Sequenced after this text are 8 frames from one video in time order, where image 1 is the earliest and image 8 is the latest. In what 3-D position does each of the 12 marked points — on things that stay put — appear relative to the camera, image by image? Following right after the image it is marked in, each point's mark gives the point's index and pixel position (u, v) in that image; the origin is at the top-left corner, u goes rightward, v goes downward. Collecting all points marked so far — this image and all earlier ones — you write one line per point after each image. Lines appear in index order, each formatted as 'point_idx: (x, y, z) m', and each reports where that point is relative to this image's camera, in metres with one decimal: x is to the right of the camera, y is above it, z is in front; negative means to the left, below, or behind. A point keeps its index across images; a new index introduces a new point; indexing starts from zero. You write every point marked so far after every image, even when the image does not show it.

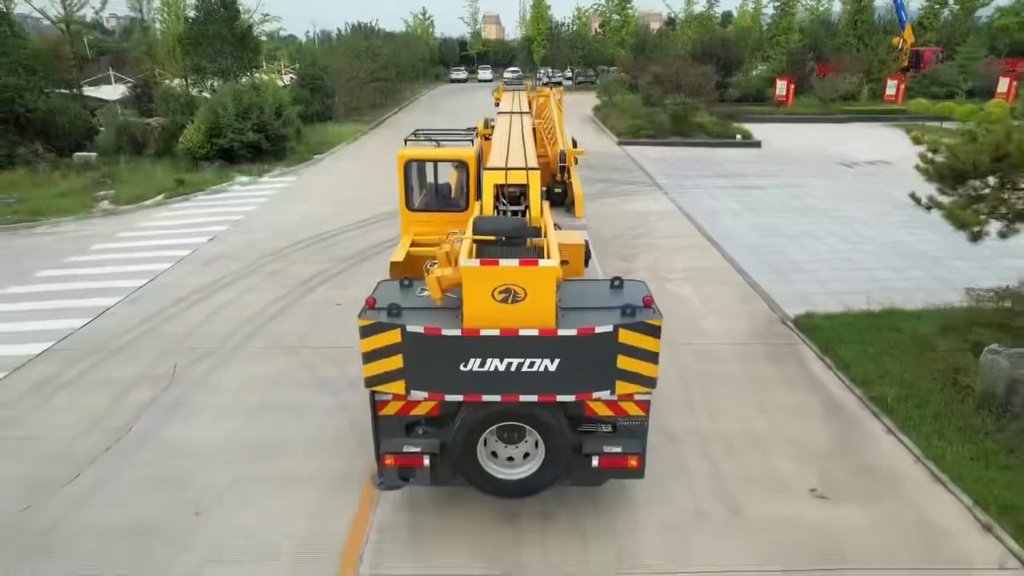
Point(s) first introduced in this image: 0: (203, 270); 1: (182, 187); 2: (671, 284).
0: (-4.9, +0.3, +10.7) m
1: (-7.7, +2.4, +15.9) m
2: (+2.3, 0.0, +9.9) m
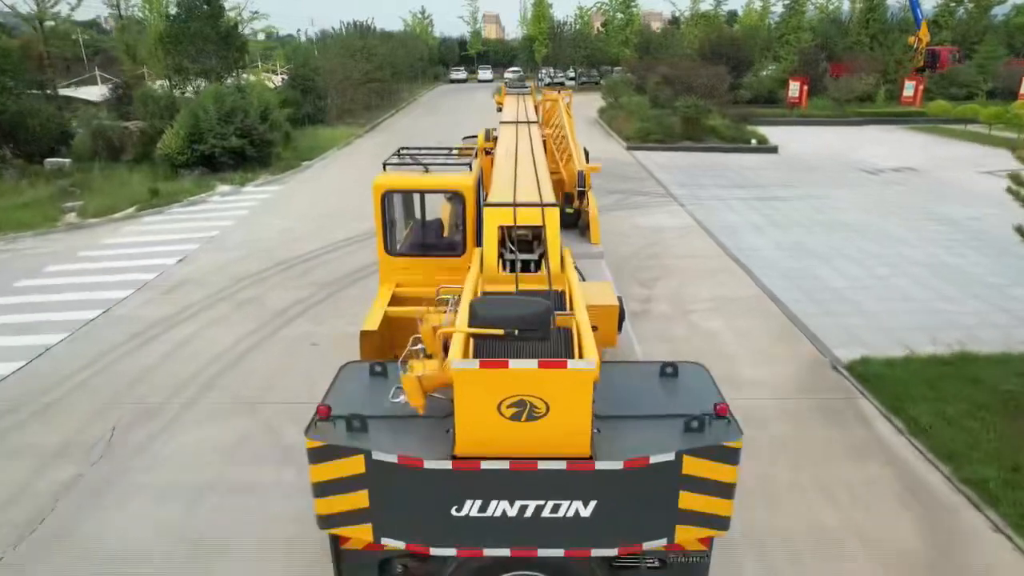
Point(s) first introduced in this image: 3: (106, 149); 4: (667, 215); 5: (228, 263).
0: (-4.8, -0.1, +9.4) m
1: (-7.7, +1.9, +14.7) m
2: (+2.4, -0.4, +8.6) m
3: (-10.6, +3.7, +17.8) m
4: (+3.0, +1.4, +13.1) m
5: (-4.5, +0.4, +10.7) m
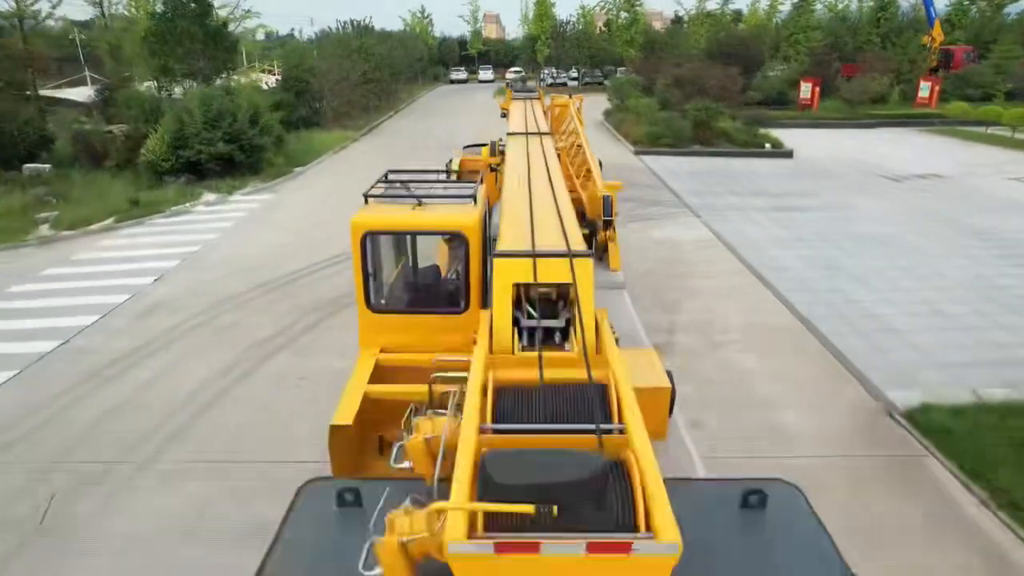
0: (-4.7, -0.5, +8.5) m
1: (-7.6, +1.6, +13.8) m
2: (+2.4, -0.7, +7.7) m
3: (-10.5, +3.3, +16.9) m
4: (+3.1, +1.0, +12.2) m
5: (-4.4, +0.1, +9.8) m
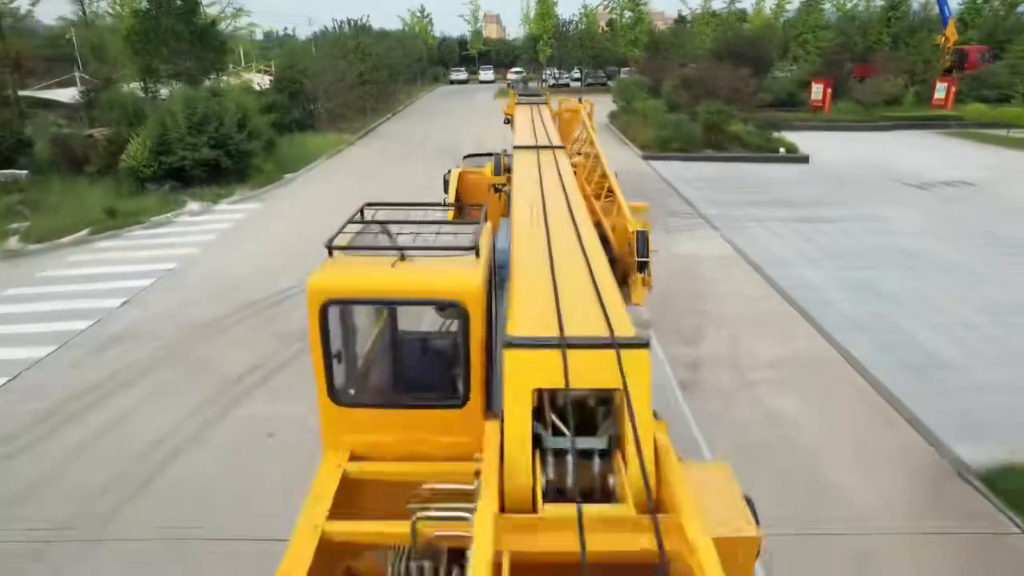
0: (-4.7, -0.8, +7.6) m
1: (-7.5, +1.3, +12.9) m
2: (+2.5, -1.0, +6.8) m
3: (-10.5, +3.0, +16.0) m
4: (+3.2, +0.7, +11.3) m
5: (-4.3, -0.2, +8.9) m
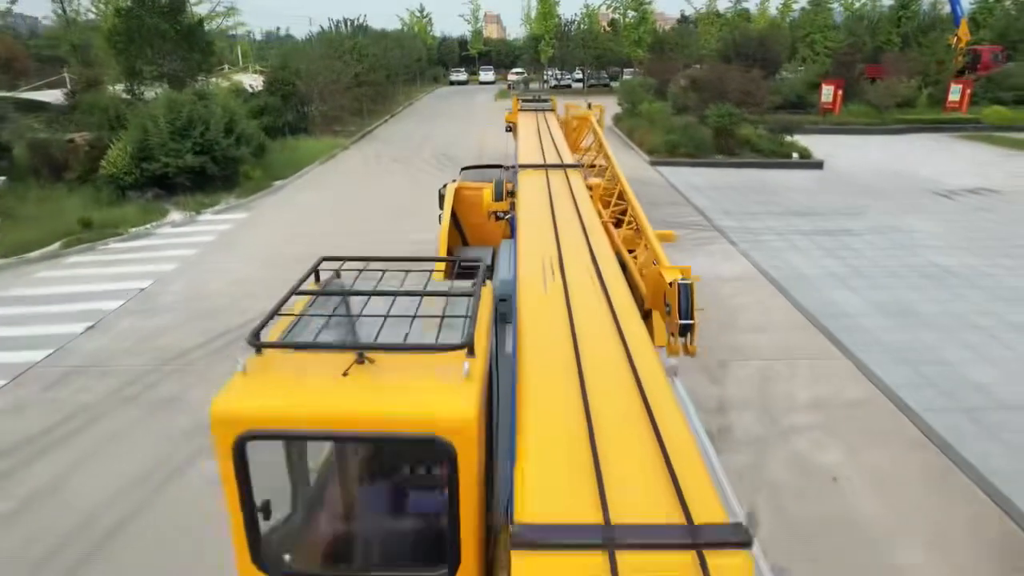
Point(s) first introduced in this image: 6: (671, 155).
0: (-4.6, -1.1, +6.8) m
1: (-7.5, +1.0, +12.0) m
2: (+2.5, -1.3, +6.0) m
3: (-10.4, +2.7, +15.2) m
4: (+3.2, +0.4, +10.5) m
5: (-4.3, -0.5, +8.1) m
6: (+4.3, +3.6, +18.2) m
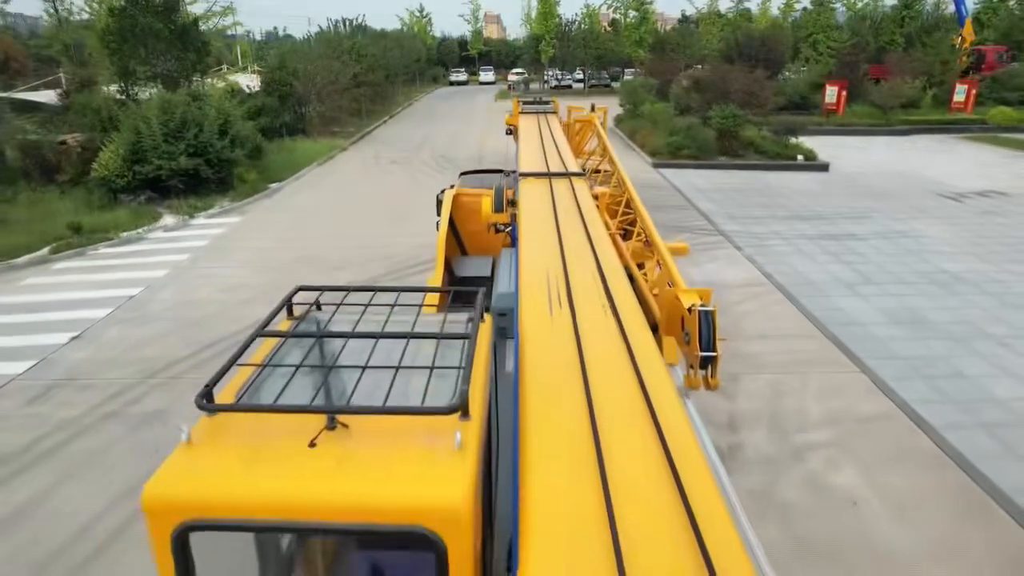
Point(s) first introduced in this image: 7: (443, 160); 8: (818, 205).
0: (-4.6, -1.2, +6.5) m
1: (-7.5, +0.9, +11.8) m
2: (+2.5, -1.4, +5.7) m
3: (-10.4, +2.6, +14.9) m
4: (+3.2, +0.3, +10.2) m
5: (-4.3, -0.6, +7.8) m
6: (+4.3, +3.5, +17.9) m
7: (-1.9, +3.5, +18.3) m
8: (+6.3, +1.7, +14.0) m
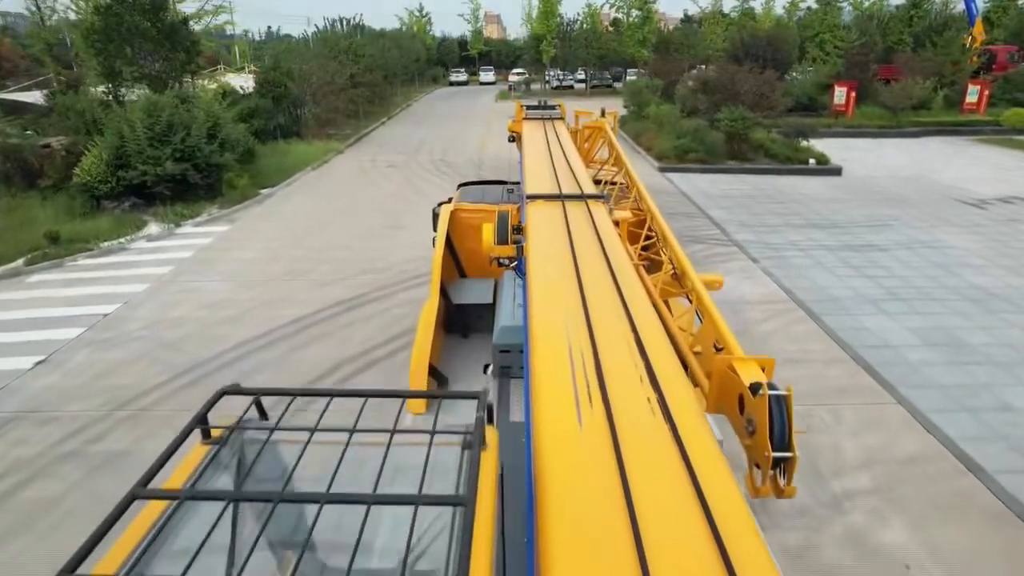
0: (-4.6, -1.4, +5.9) m
1: (-7.5, +0.7, +11.1) m
2: (+2.6, -1.7, +5.1) m
3: (-10.4, +2.4, +14.2) m
4: (+3.2, +0.1, +9.6) m
5: (-4.3, -0.8, +7.2) m
6: (+4.3, +3.3, +17.2) m
7: (-1.8, +3.3, +17.7) m
8: (+6.4, +1.5, +13.3) m
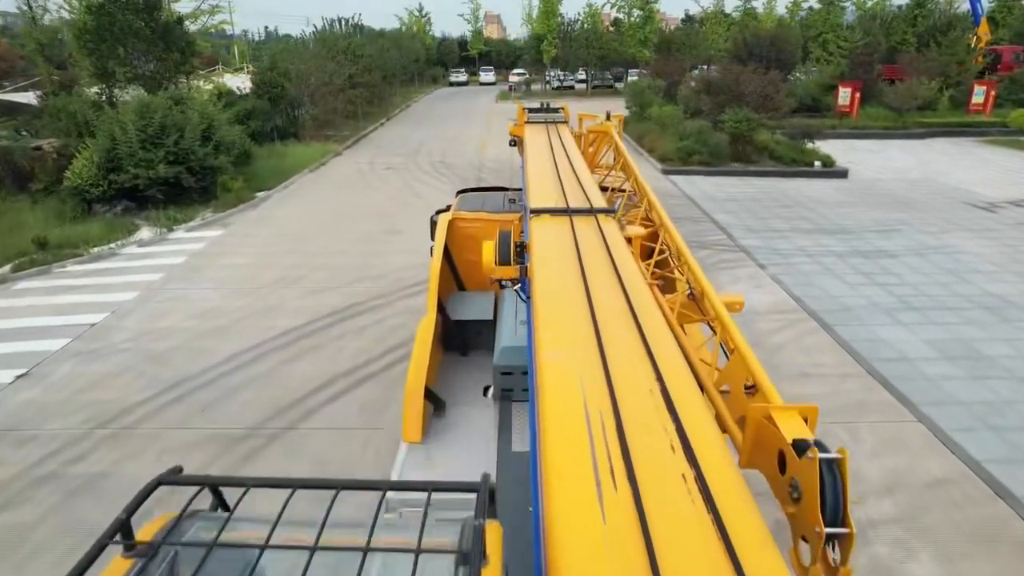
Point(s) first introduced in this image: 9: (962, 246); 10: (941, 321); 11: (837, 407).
0: (-4.6, -1.5, +5.6) m
1: (-7.4, +0.6, +10.8) m
2: (+2.6, -1.8, +4.8) m
3: (-10.4, +2.3, +14.0) m
4: (+3.2, 0.0, +9.3) m
5: (-4.3, -1.0, +6.9) m
6: (+4.3, +3.2, +16.9) m
7: (-1.8, +3.1, +17.4) m
8: (+6.4, +1.4, +13.0) m
9: (+7.5, +0.7, +11.2) m
10: (+5.3, -0.4, +8.3) m
11: (+3.1, -1.1, +6.4) m
